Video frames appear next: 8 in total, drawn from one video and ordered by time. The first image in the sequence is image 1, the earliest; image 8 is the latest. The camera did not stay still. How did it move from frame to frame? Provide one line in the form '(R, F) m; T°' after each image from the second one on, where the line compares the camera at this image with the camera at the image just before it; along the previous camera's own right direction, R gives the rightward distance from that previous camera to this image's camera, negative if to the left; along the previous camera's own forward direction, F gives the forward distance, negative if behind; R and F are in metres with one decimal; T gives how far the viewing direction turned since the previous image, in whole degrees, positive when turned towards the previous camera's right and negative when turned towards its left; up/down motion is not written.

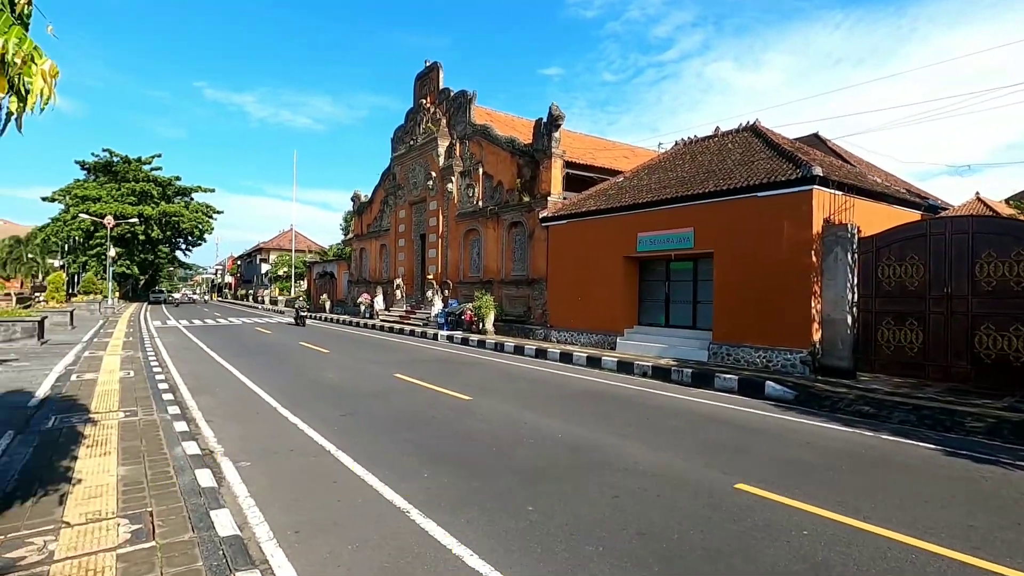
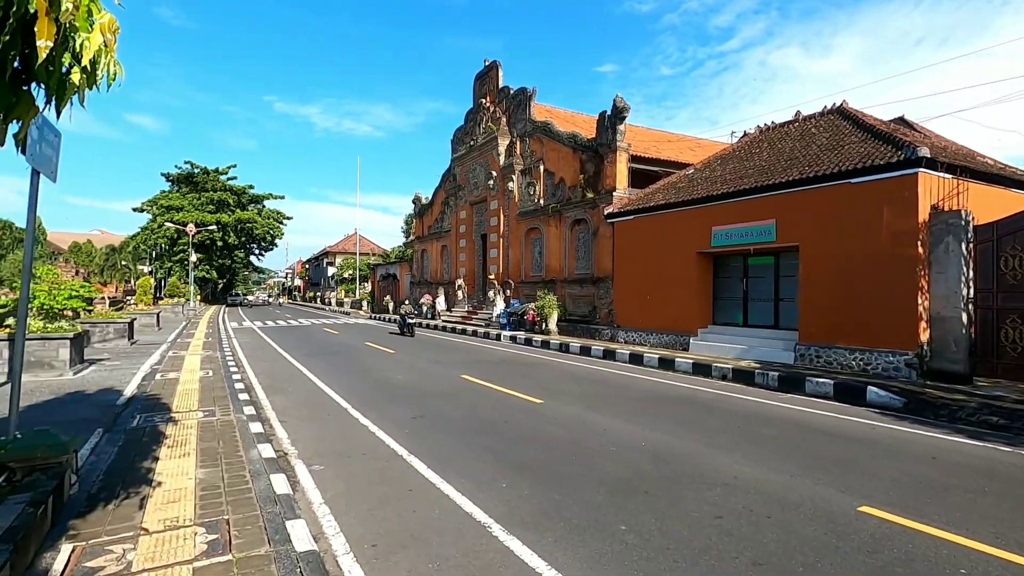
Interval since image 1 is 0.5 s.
(-0.3, +0.4) m; -6°
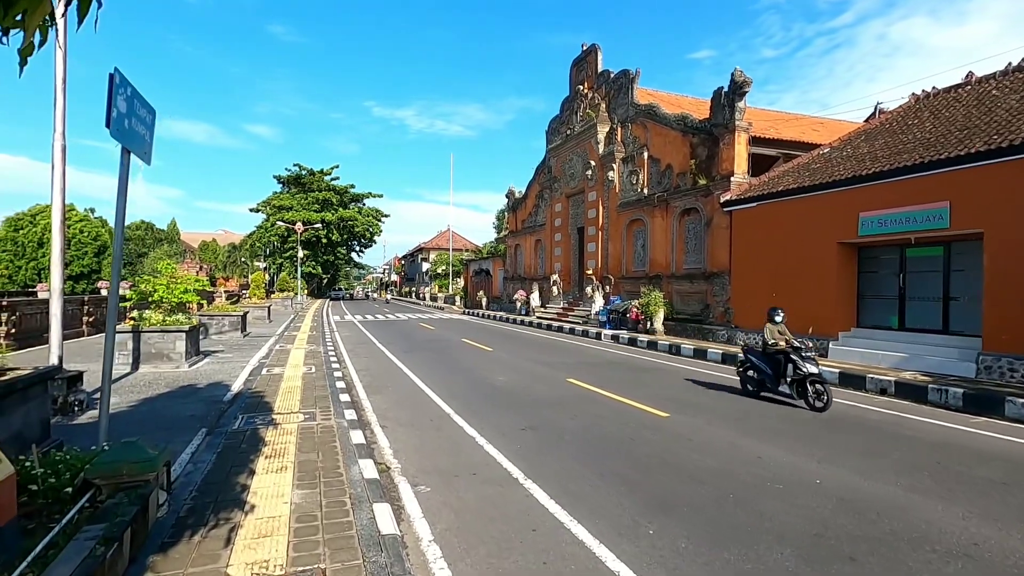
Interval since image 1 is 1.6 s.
(-0.5, +1.0) m; -9°
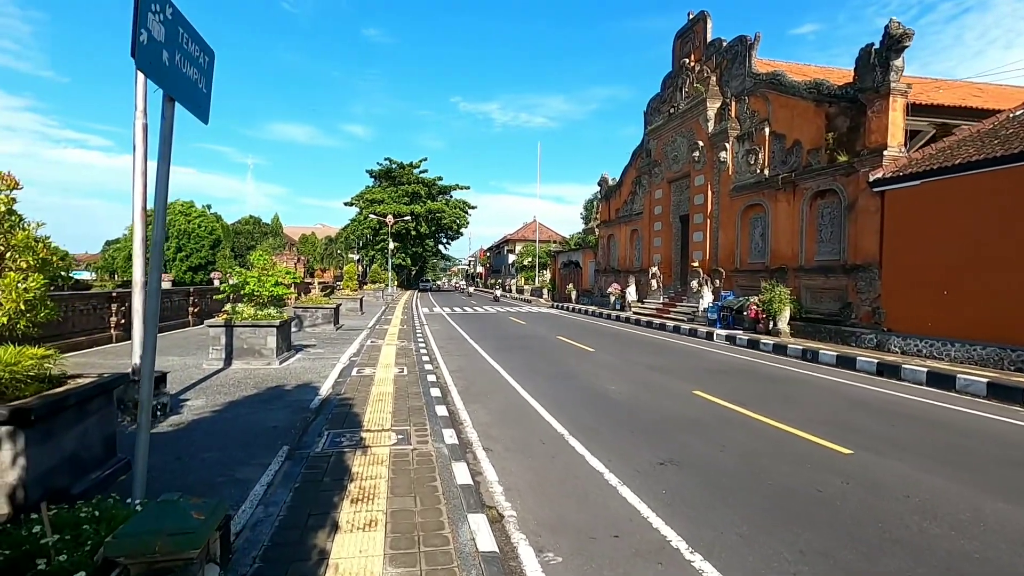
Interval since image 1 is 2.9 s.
(-0.6, +1.4) m; -9°
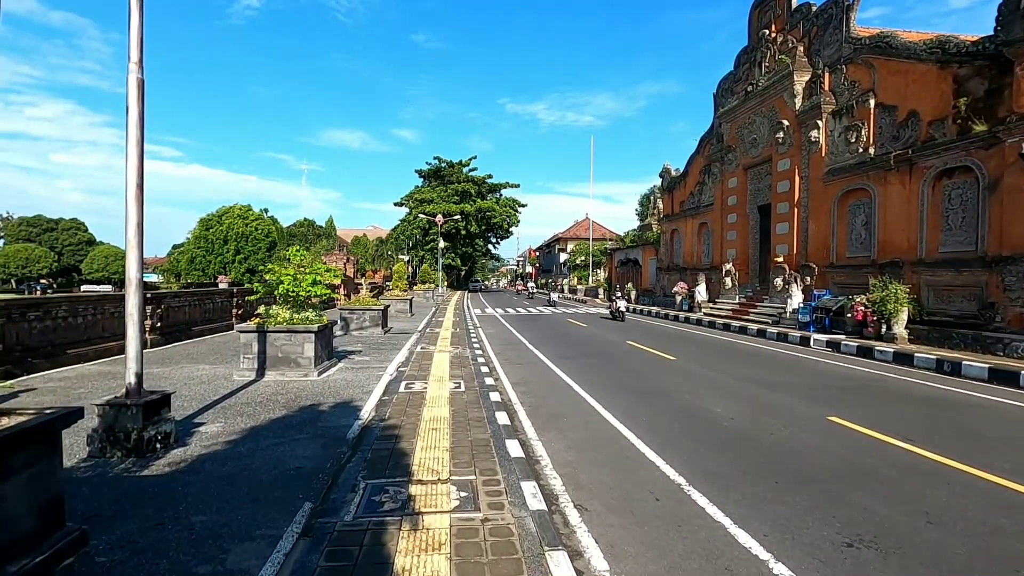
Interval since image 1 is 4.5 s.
(-0.5, +1.7) m; -5°
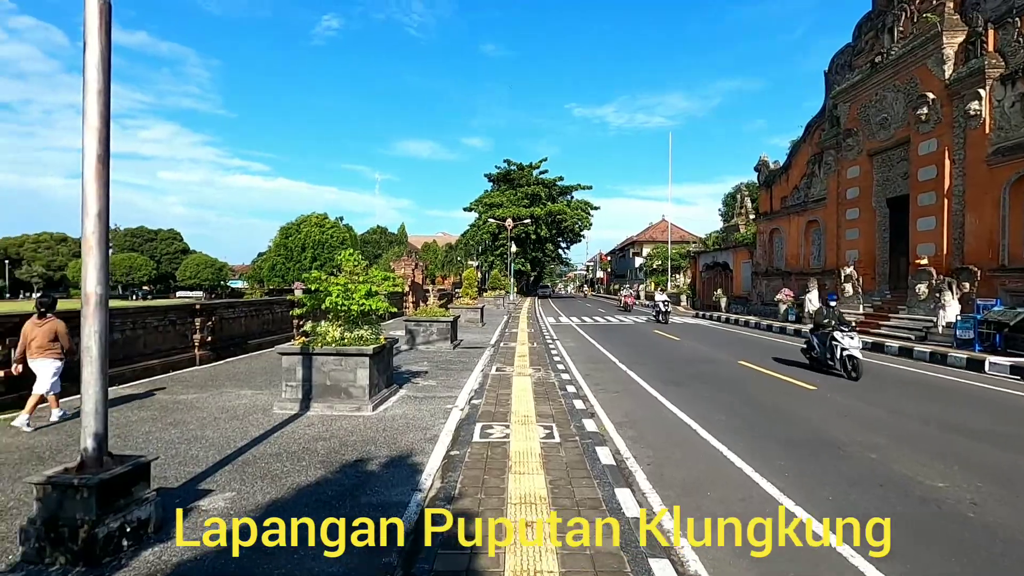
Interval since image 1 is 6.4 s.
(-0.5, +2.0) m; -7°
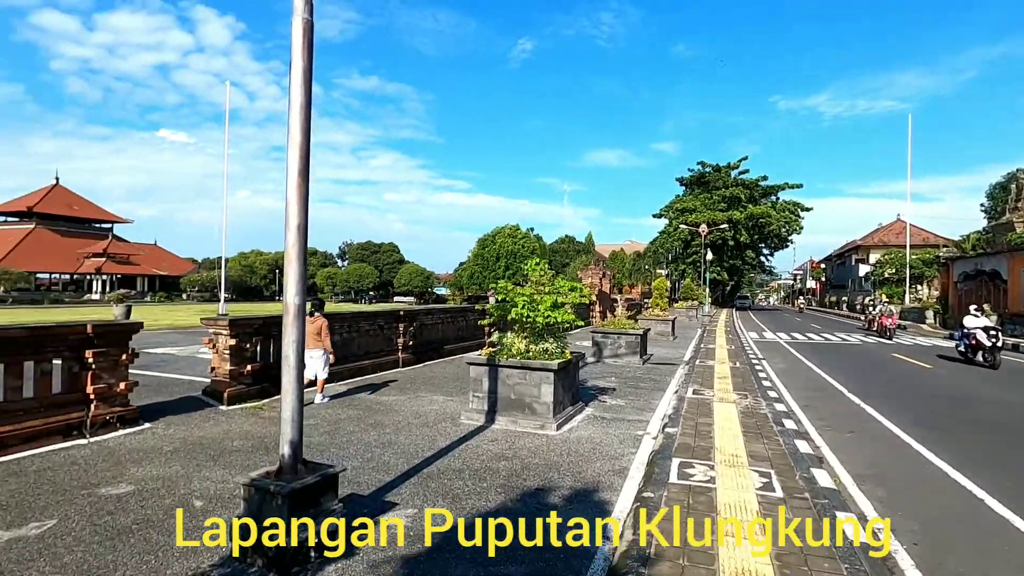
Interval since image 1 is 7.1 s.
(-0.1, +0.6) m; -20°
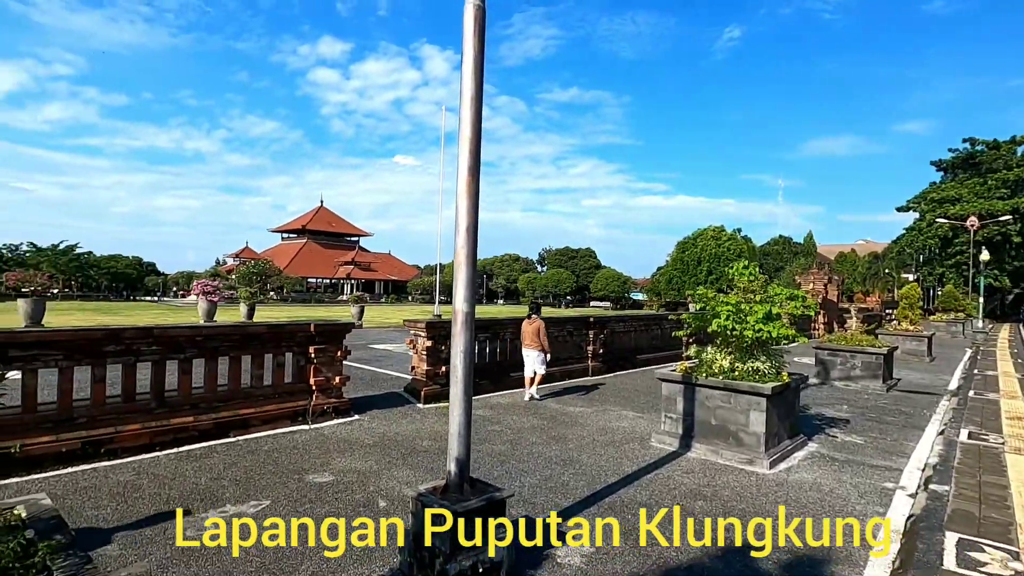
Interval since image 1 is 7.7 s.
(0.0, +0.6) m; -21°
